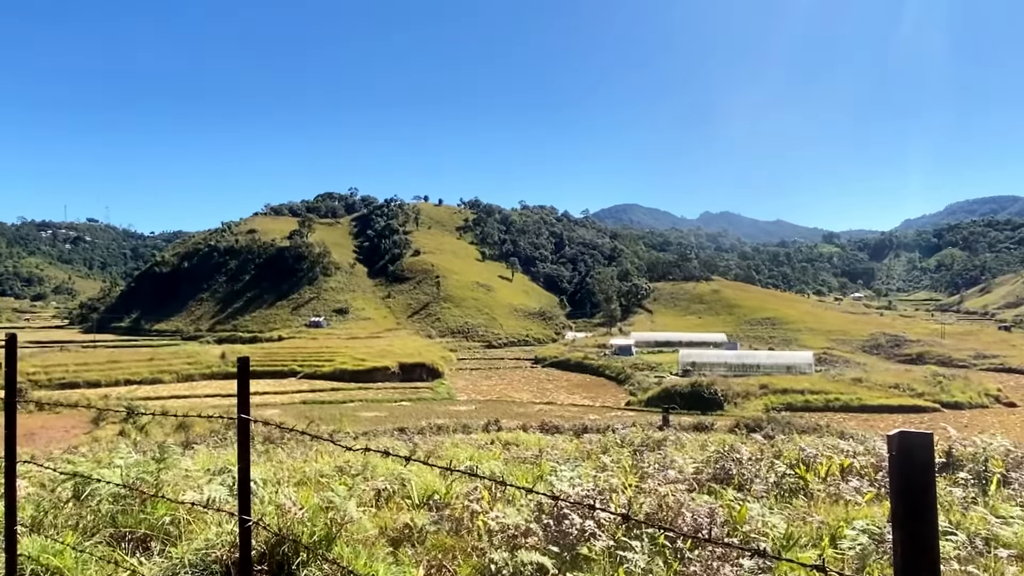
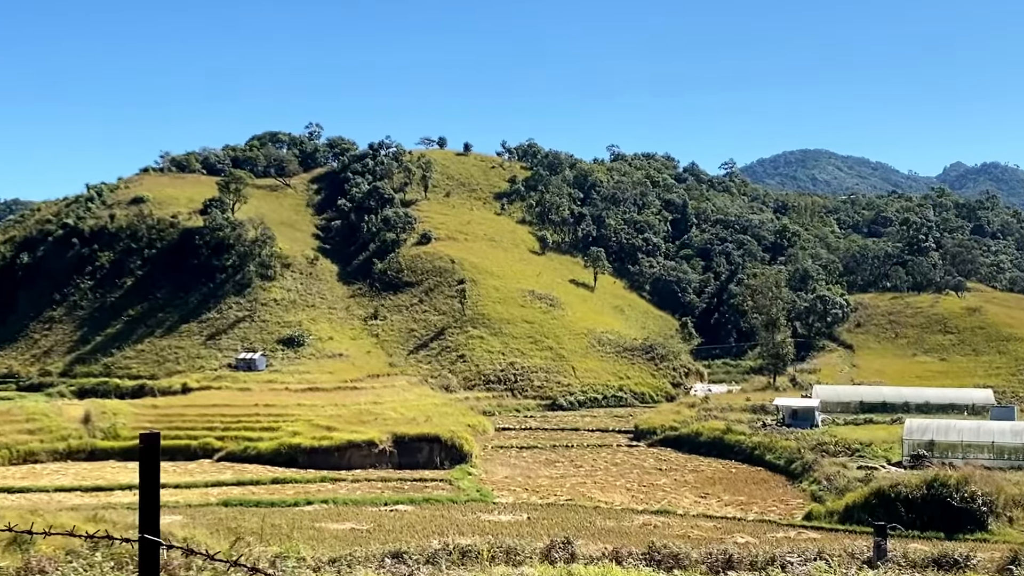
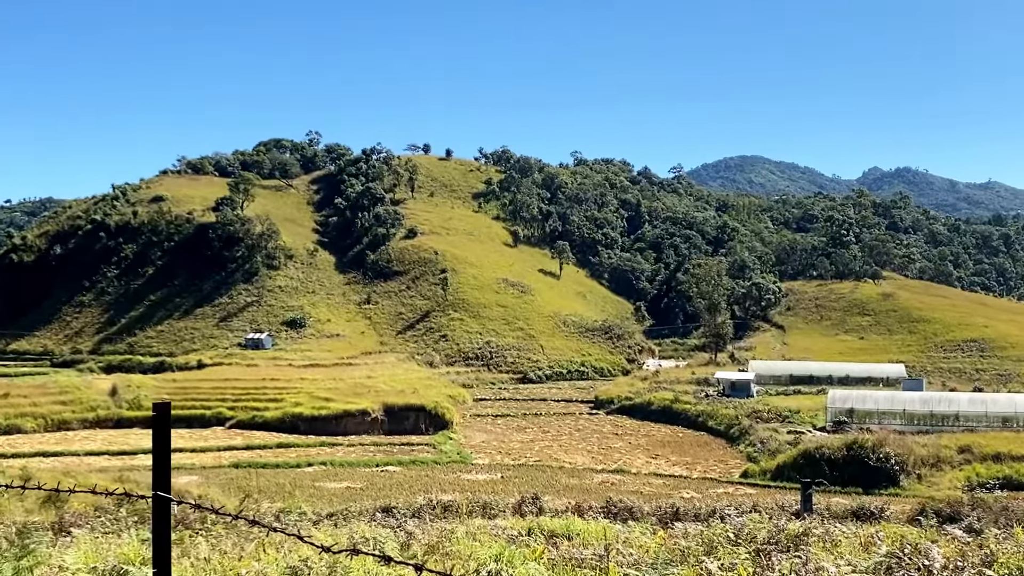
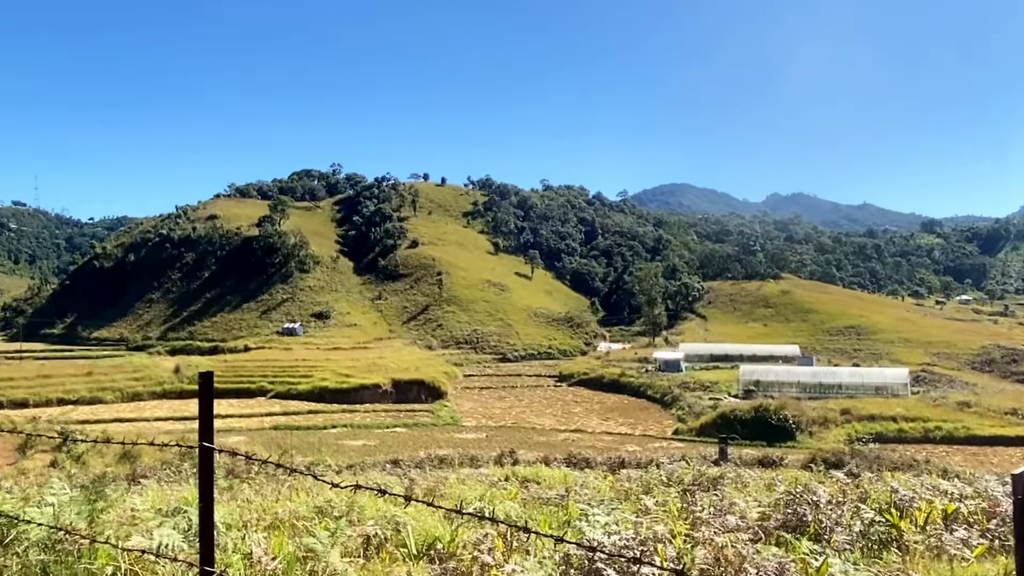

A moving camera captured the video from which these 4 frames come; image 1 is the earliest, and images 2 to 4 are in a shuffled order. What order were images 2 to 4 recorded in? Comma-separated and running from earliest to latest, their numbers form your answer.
4, 3, 2
